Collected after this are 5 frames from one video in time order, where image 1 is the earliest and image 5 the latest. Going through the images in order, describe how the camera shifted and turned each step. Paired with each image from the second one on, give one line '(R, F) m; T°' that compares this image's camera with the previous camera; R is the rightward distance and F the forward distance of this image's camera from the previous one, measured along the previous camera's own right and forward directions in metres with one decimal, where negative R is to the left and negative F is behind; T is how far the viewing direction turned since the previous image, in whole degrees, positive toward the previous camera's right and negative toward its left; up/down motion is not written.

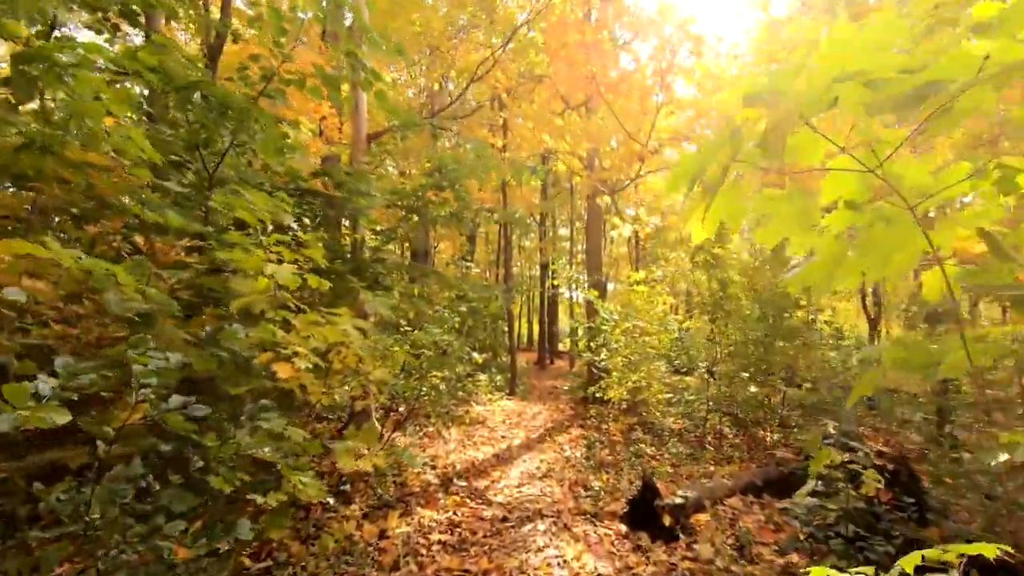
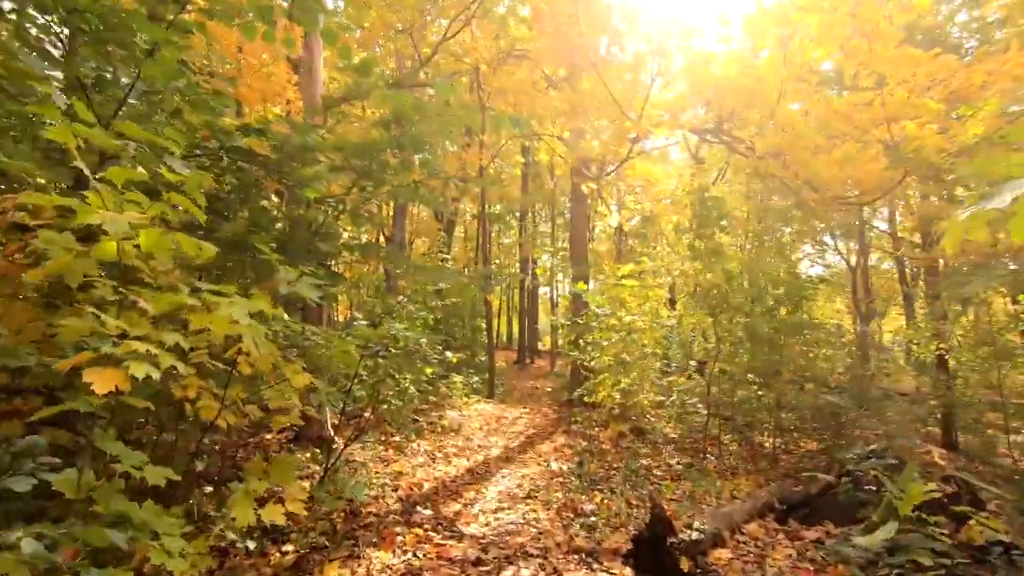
(0.0, +0.7) m; +2°
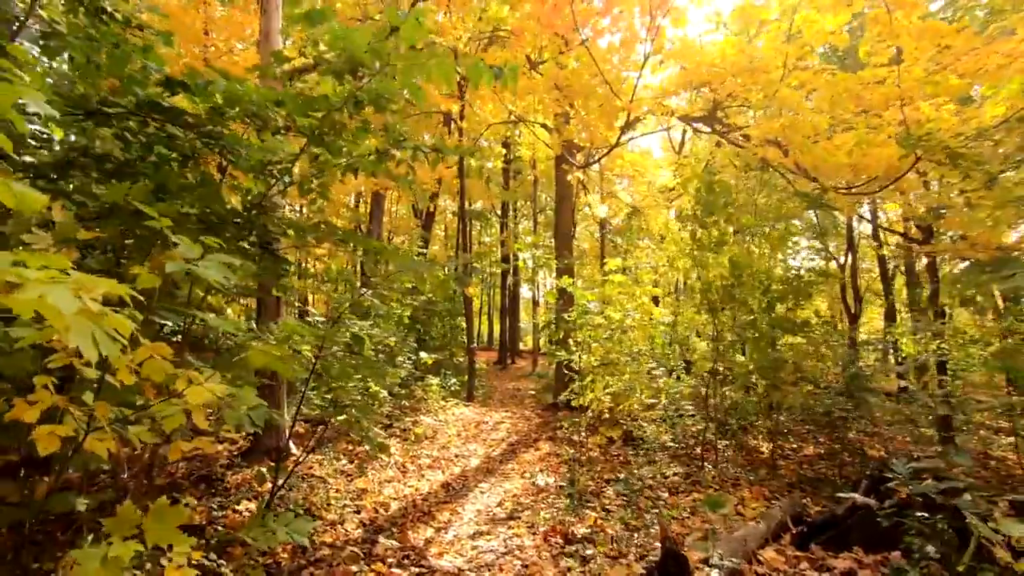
(0.0, +0.5) m; +2°
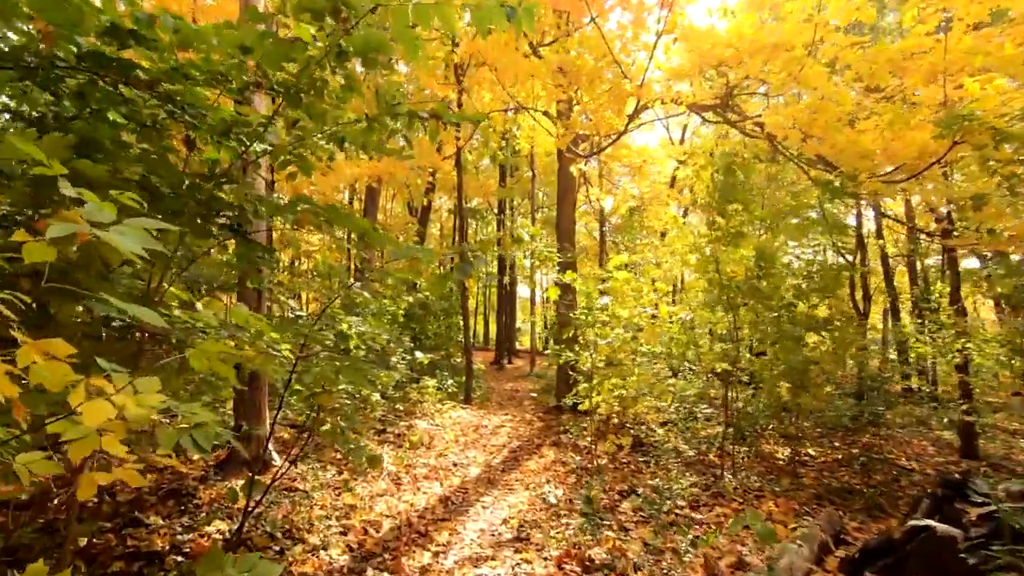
(-0.1, +0.4) m; +1°
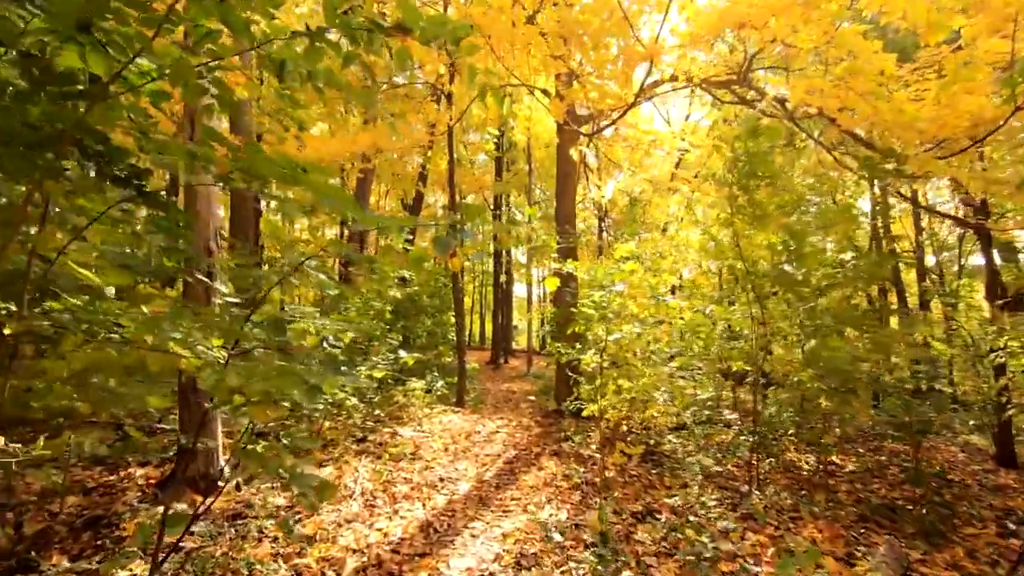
(0.0, +0.6) m; 0°
